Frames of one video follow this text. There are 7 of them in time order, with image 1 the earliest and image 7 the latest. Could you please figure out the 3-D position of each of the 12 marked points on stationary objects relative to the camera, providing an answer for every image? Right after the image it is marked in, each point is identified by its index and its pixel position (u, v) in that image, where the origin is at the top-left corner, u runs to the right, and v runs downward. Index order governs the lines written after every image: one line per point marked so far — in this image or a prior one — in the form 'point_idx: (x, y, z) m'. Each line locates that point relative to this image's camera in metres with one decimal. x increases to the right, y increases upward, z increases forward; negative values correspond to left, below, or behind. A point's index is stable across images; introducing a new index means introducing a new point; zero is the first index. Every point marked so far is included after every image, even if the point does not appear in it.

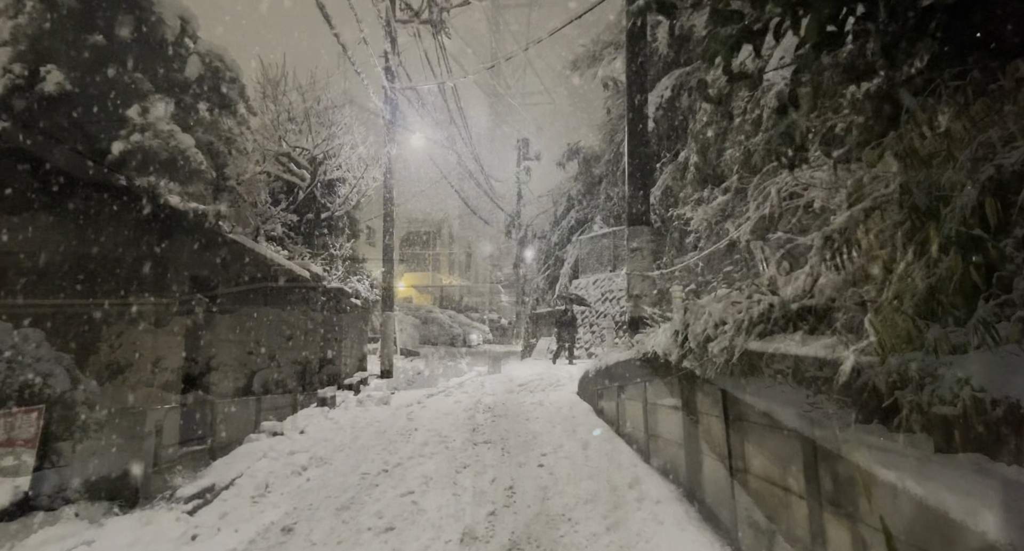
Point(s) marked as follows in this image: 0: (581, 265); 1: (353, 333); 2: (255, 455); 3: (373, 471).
0: (+2.2, +0.4, +18.2) m
1: (-3.2, -1.1, +11.3) m
2: (-2.6, -1.8, +5.7) m
3: (-1.4, -1.9, +5.5) m
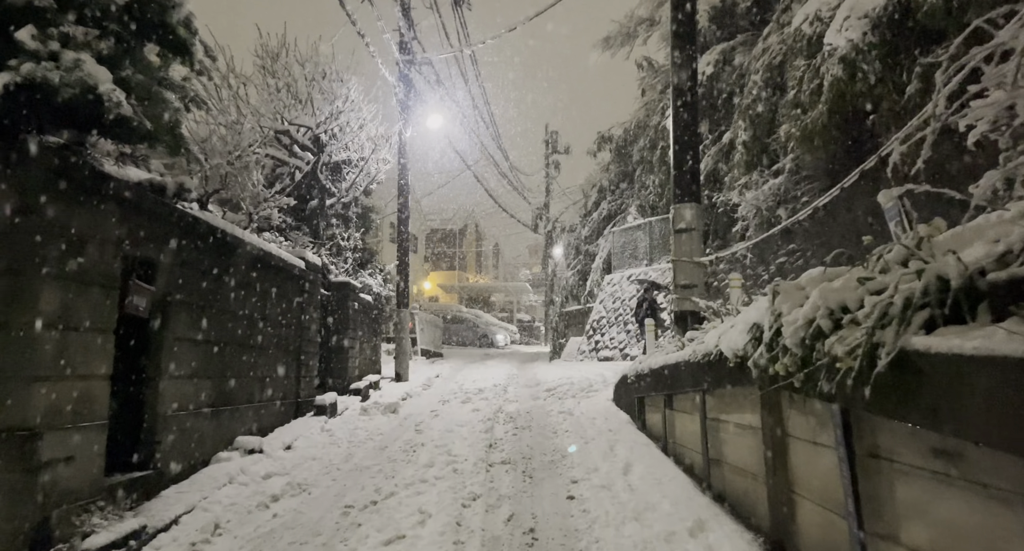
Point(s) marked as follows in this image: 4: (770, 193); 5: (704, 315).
0: (+3.0, +0.5, +16.9) m
1: (-2.7, -1.0, +10.3) m
2: (-2.4, -1.7, +4.6) m
3: (-1.2, -1.8, +4.4) m
4: (+5.3, +1.7, +11.7) m
5: (+2.2, -0.5, +6.6) m
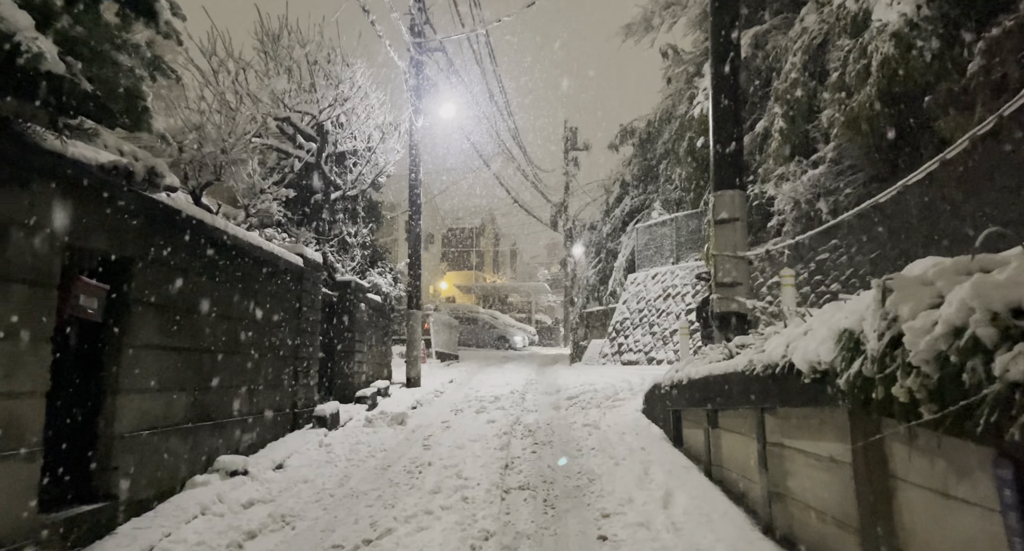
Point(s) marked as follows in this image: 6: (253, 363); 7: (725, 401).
0: (+3.5, +0.5, +16.1) m
1: (-2.4, -1.0, +9.6) m
2: (-2.2, -1.6, +4.0) m
3: (-1.1, -1.7, +3.7) m
4: (+5.6, +1.7, +10.7) m
5: (+2.4, -0.4, +5.8) m
6: (-2.6, -0.9, +5.6) m
7: (+1.6, -1.0, +4.4) m
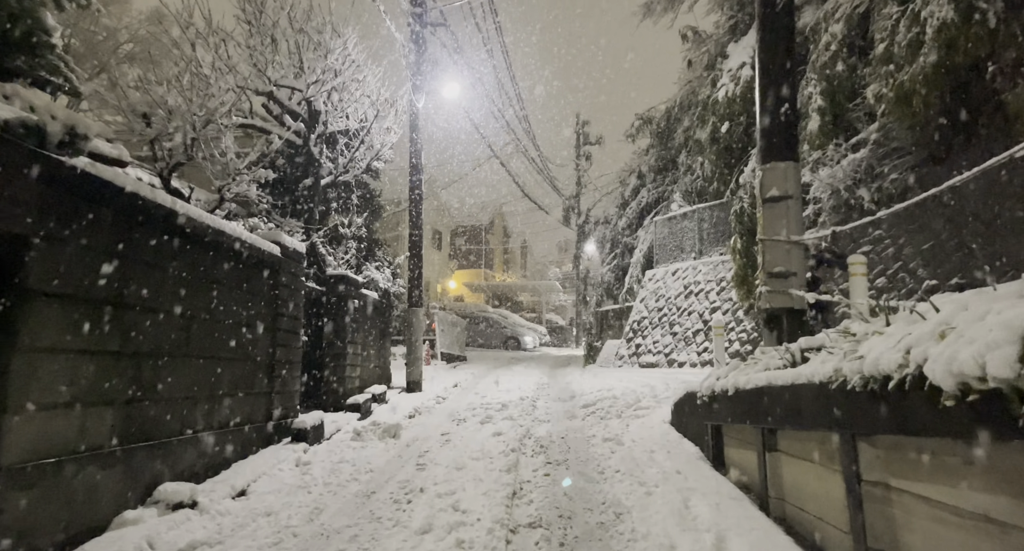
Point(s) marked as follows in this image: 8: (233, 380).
0: (+3.8, +0.6, +15.1) m
1: (-2.2, -0.9, +8.7) m
2: (-2.2, -1.6, +3.1) m
3: (-1.0, -1.6, +2.8) m
4: (+5.8, +1.8, +9.7) m
5: (+2.5, -0.3, +4.9) m
6: (-2.5, -0.8, +4.7) m
7: (+1.7, -0.9, +3.4) m
8: (-2.5, -0.9, +5.0) m
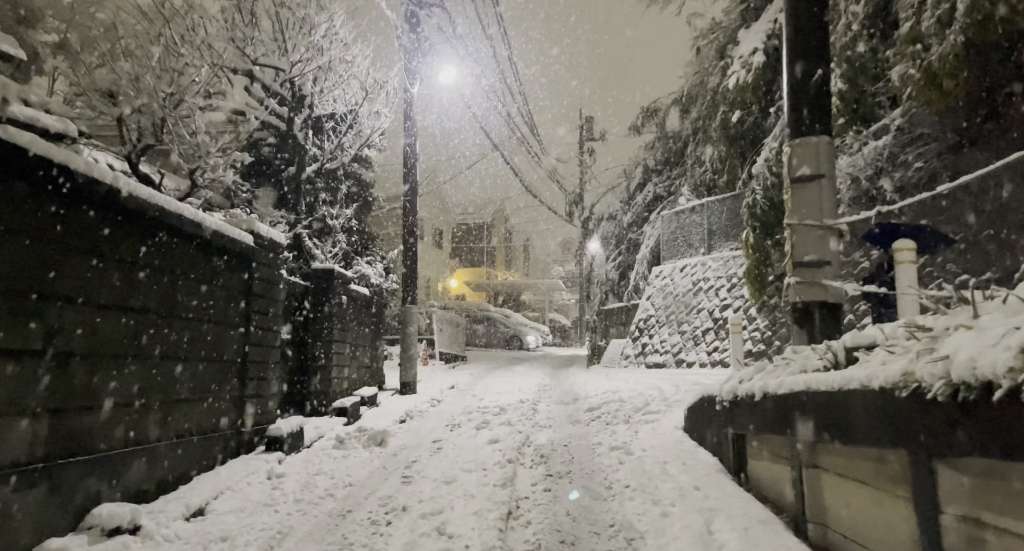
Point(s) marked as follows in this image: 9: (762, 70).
0: (+3.8, +0.7, +14.5) m
1: (-2.2, -0.8, +8.2) m
2: (-2.2, -1.5, +2.5) m
3: (-1.1, -1.6, +2.2) m
4: (+5.8, +1.9, +9.1) m
5: (+2.5, -0.3, +4.3) m
6: (-2.5, -0.7, +4.2) m
7: (+1.6, -0.8, +2.9) m
8: (-2.5, -0.8, +4.5) m
9: (+4.7, +3.8, +10.7) m
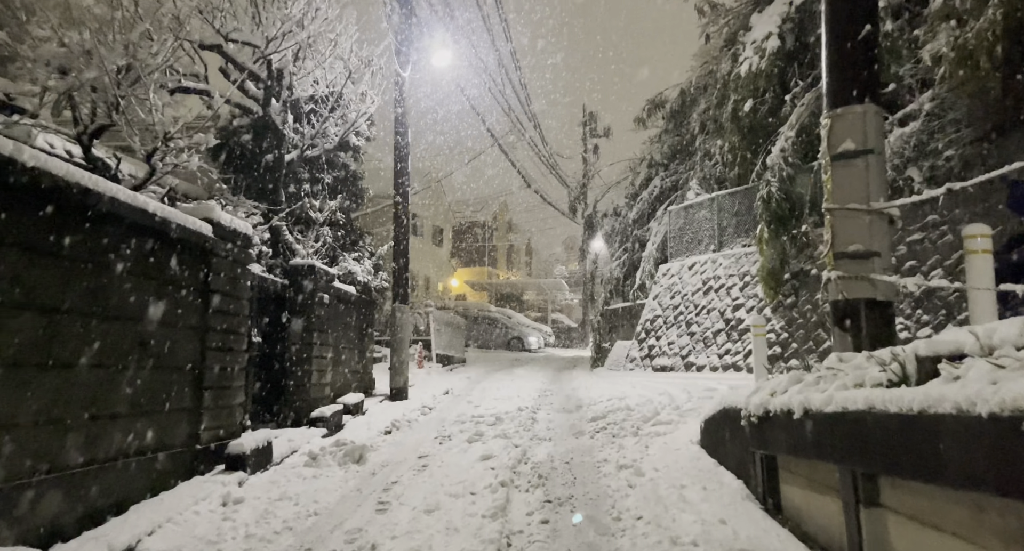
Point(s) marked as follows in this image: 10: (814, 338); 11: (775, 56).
0: (+3.8, +0.7, +13.8) m
1: (-2.3, -0.8, +7.5) m
2: (-2.3, -1.4, +1.9) m
3: (-1.1, -1.5, +1.6) m
4: (+5.7, +1.9, +8.4) m
5: (+2.4, -0.2, +3.6) m
6: (-2.6, -0.7, +3.6) m
7: (+1.6, -0.7, +2.2) m
8: (-2.5, -0.8, +3.8) m
9: (+4.6, +3.9, +10.0) m
10: (+5.1, -1.1, +9.6) m
11: (+4.6, +3.9, +10.0) m
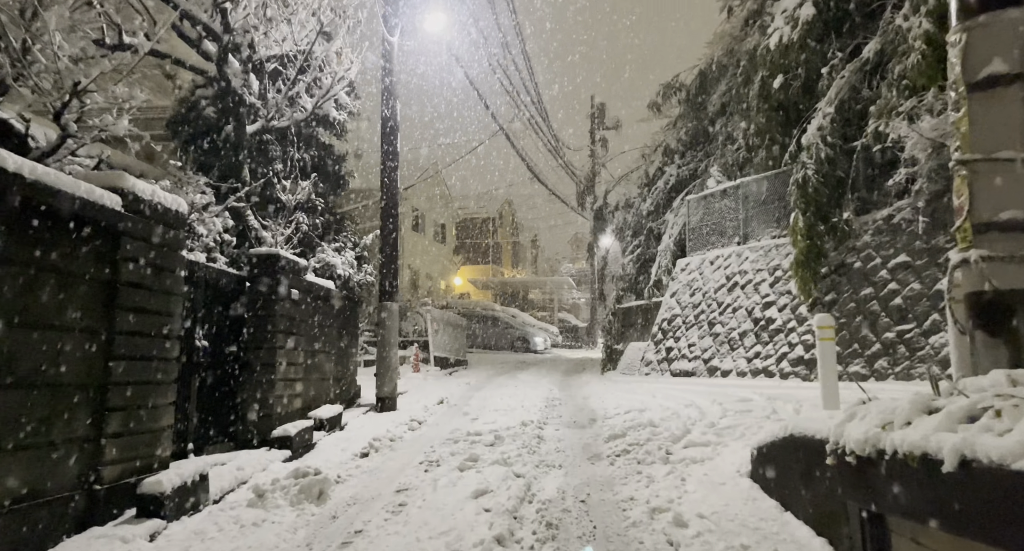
0: (+3.9, +0.8, +12.7) m
1: (-2.2, -0.7, +6.5) m
2: (-2.3, -1.3, +0.8) m
3: (-1.2, -1.4, +0.5) m
4: (+5.8, +2.0, +7.3) m
5: (+2.4, -0.1, +2.5) m
6: (-2.6, -0.6, +2.5) m
7: (+1.6, -0.7, +1.1) m
8: (-2.6, -0.7, +2.8) m
9: (+4.7, +4.0, +8.8) m
10: (+5.1, -1.0, +8.4) m
11: (+4.7, +4.0, +8.8) m
